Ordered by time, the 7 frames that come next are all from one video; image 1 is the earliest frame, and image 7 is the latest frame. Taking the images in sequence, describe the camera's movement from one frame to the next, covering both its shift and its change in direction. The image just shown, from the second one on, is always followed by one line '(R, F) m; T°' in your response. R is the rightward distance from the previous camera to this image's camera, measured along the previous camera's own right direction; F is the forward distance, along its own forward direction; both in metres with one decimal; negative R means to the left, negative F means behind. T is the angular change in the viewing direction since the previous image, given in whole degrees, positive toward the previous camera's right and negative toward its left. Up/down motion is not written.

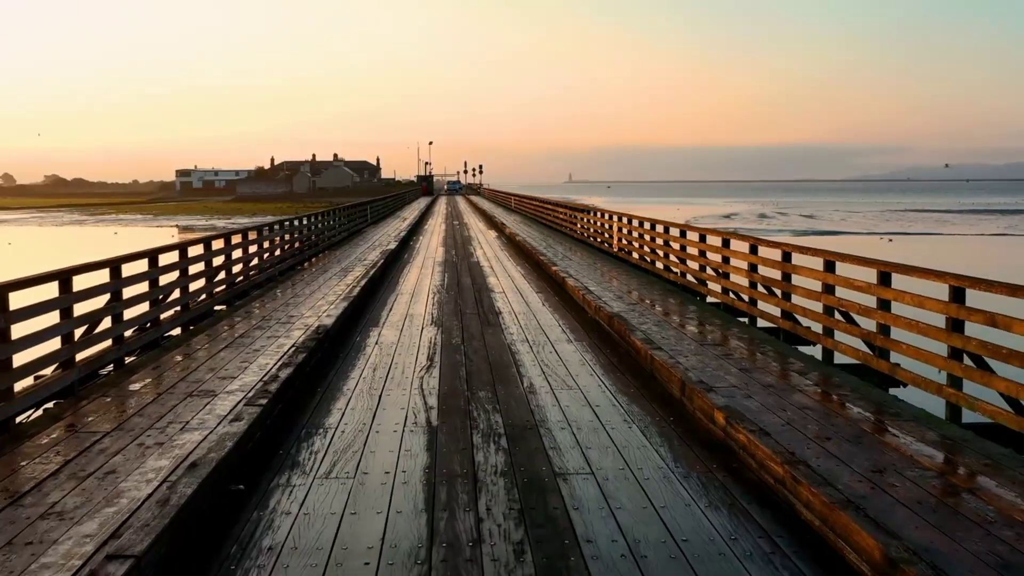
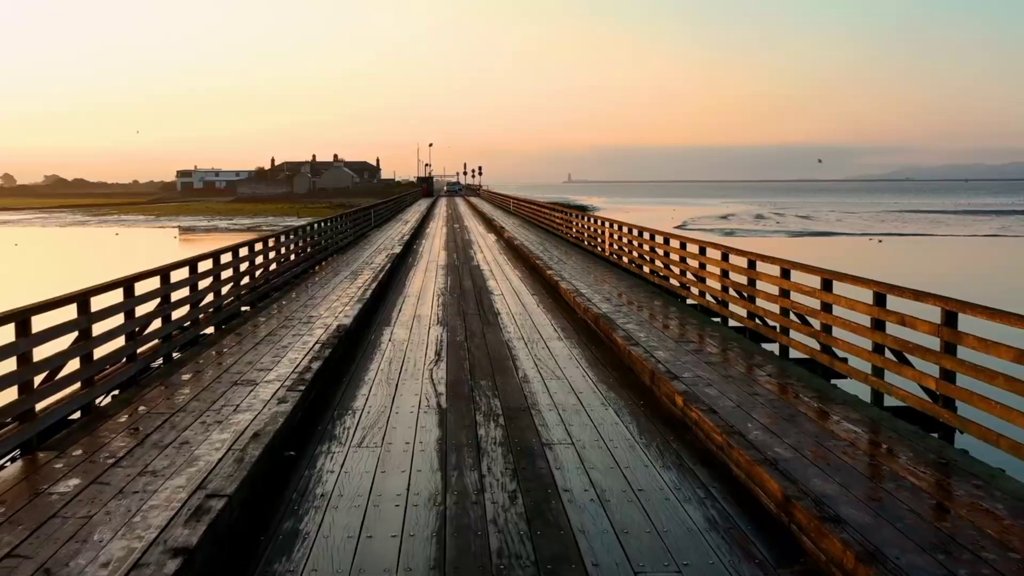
(0.0, -0.9) m; 0°
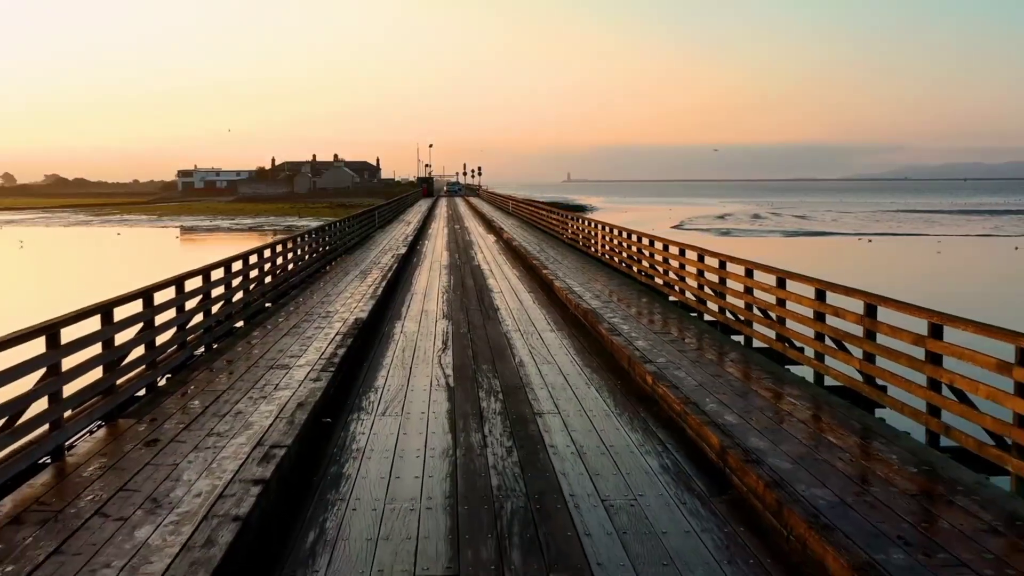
(0.0, -1.0) m; 0°
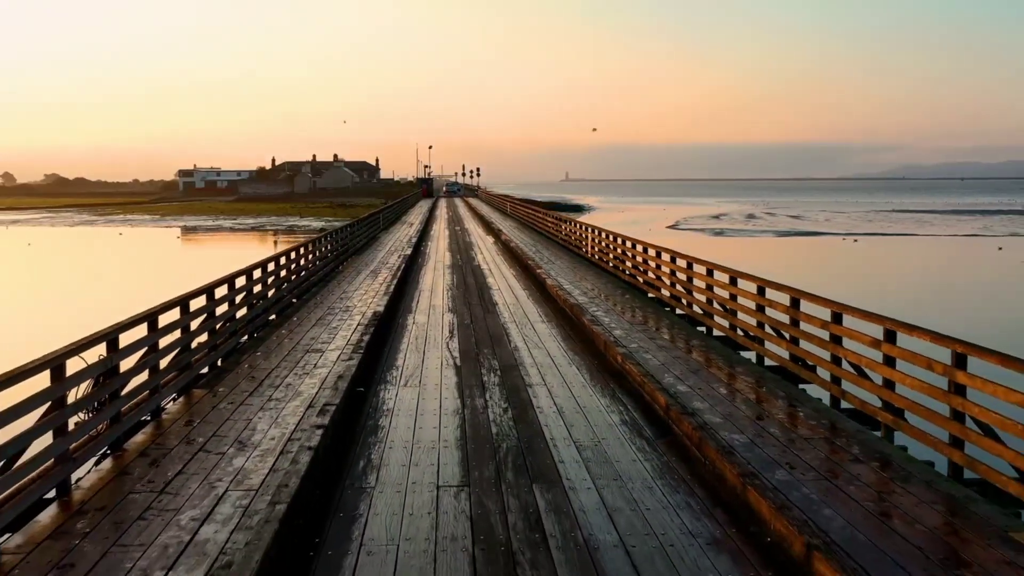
(0.0, -1.4) m; 0°
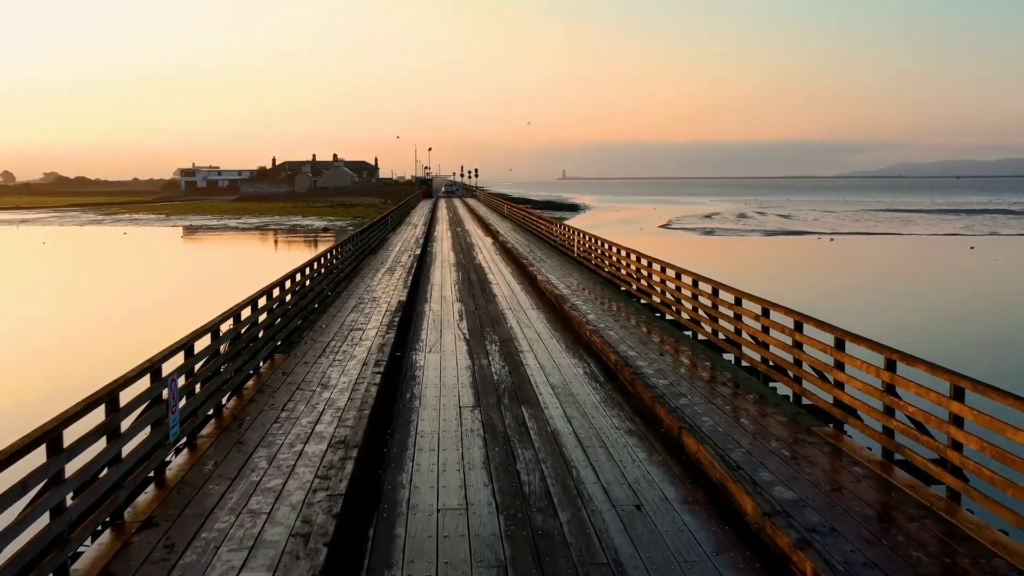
(0.0, -2.5) m; 0°
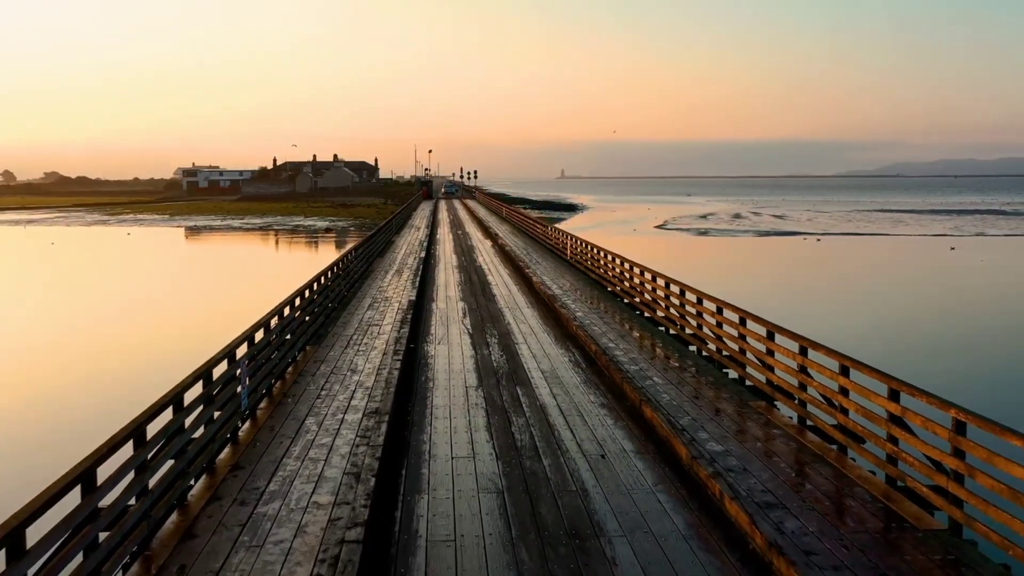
(0.0, -1.6) m; 0°
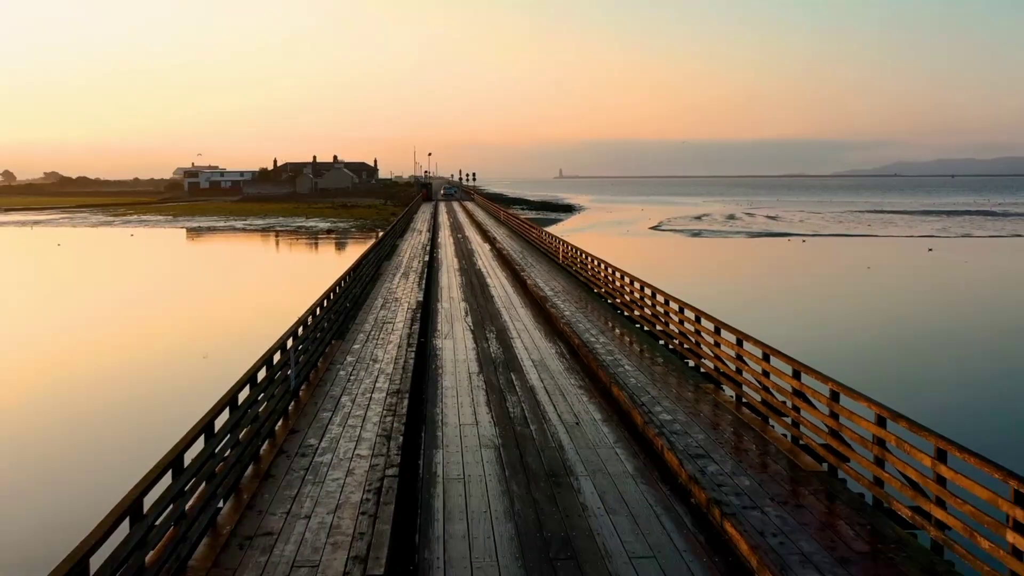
(0.0, -1.9) m; 0°
